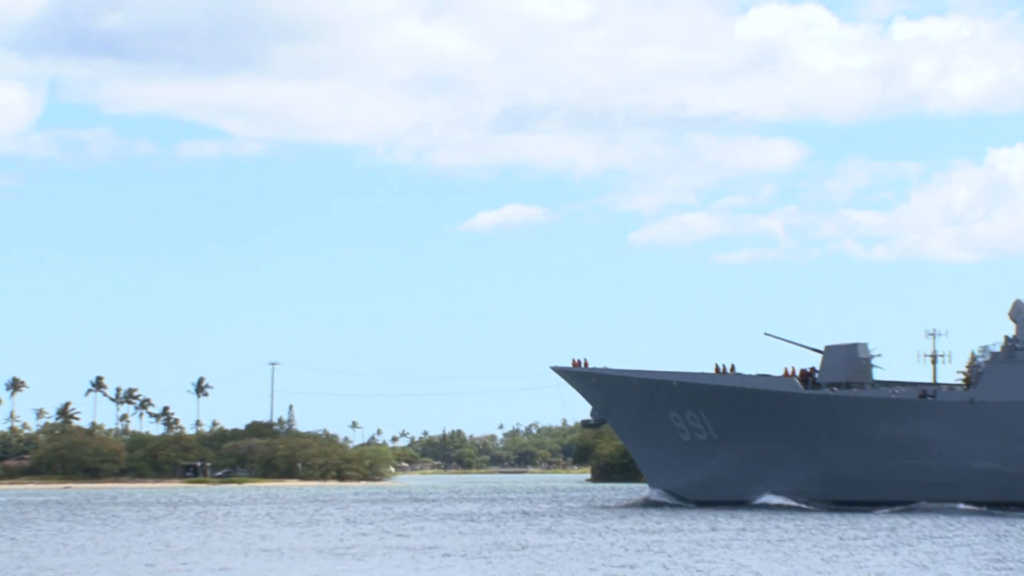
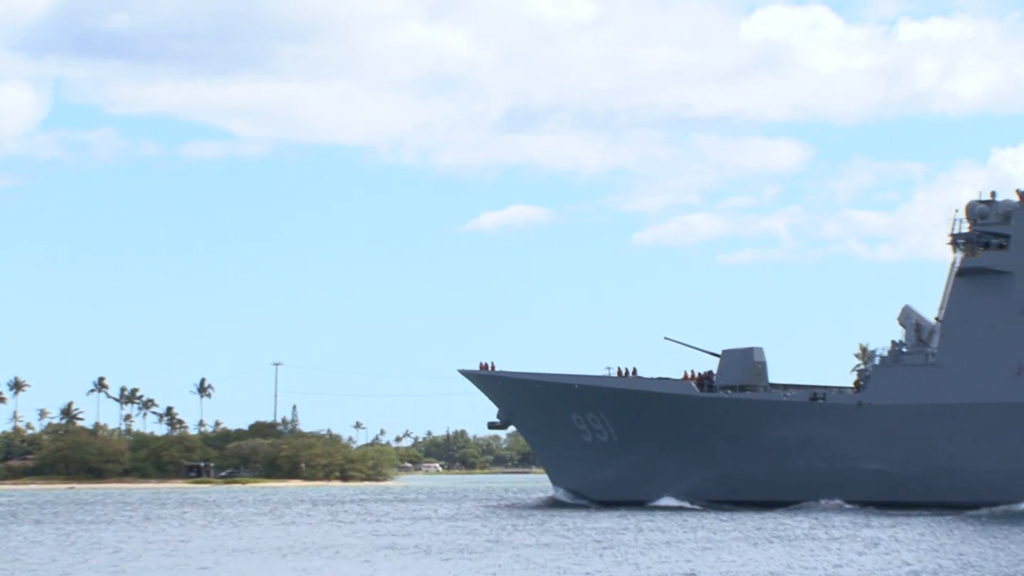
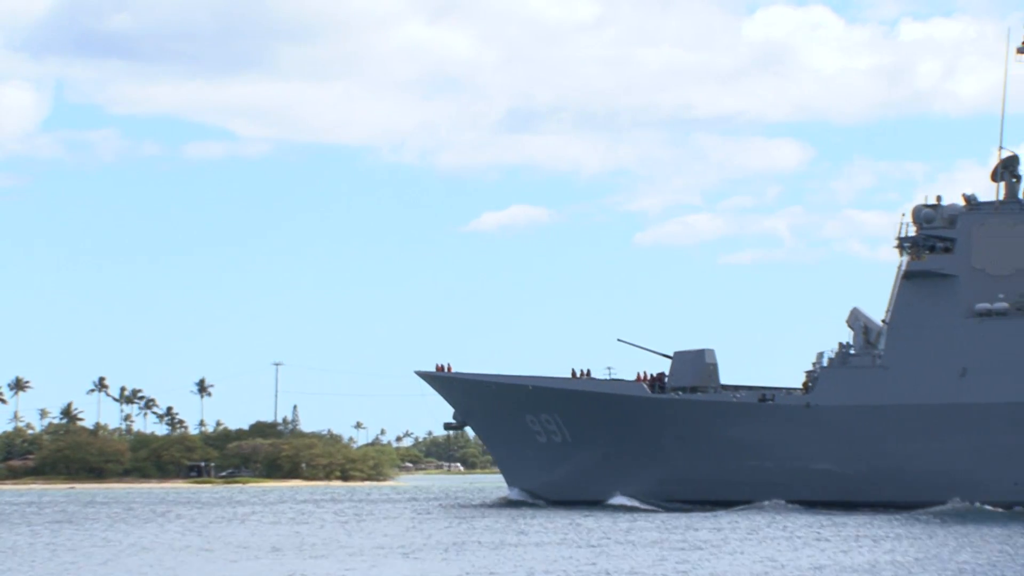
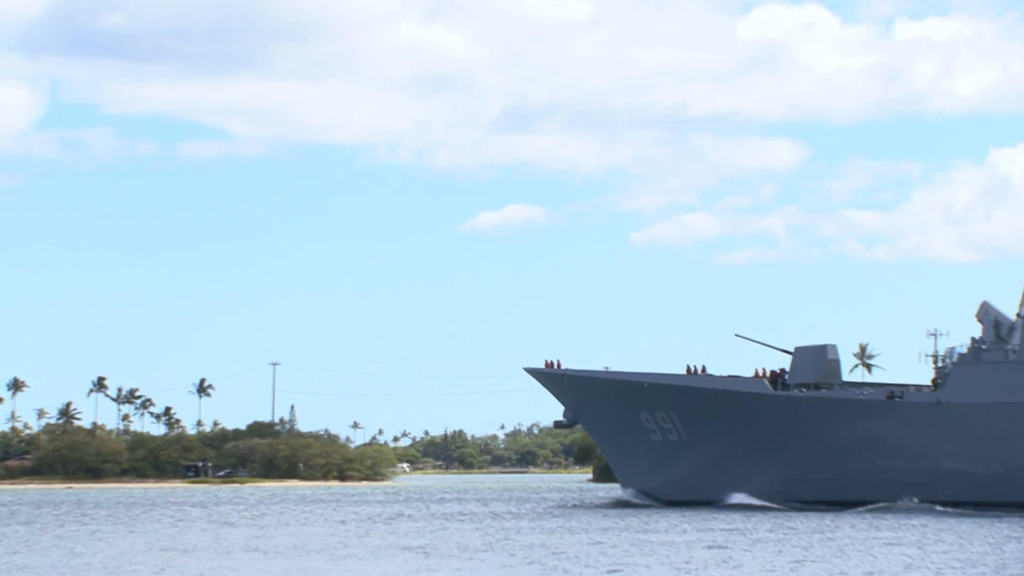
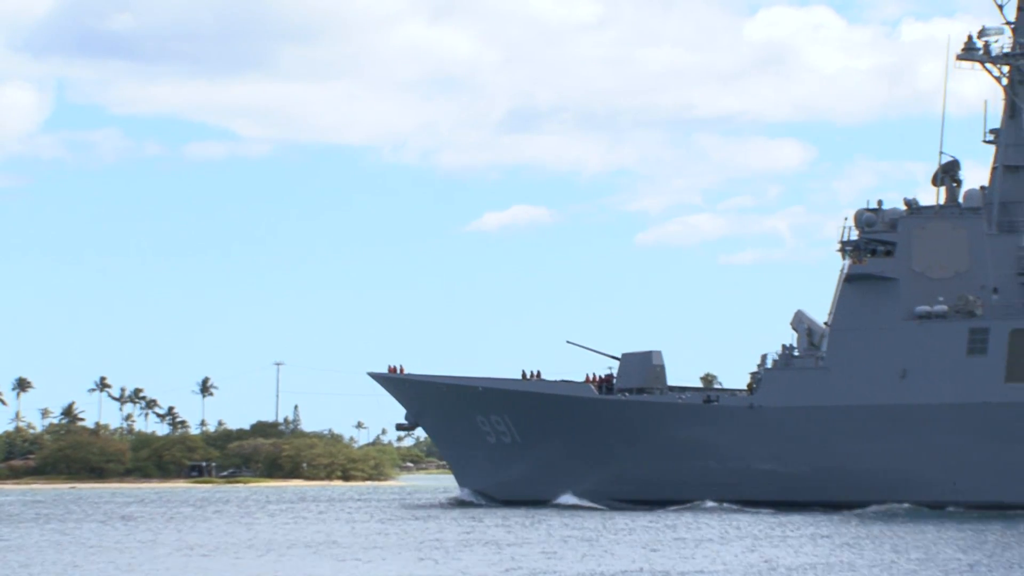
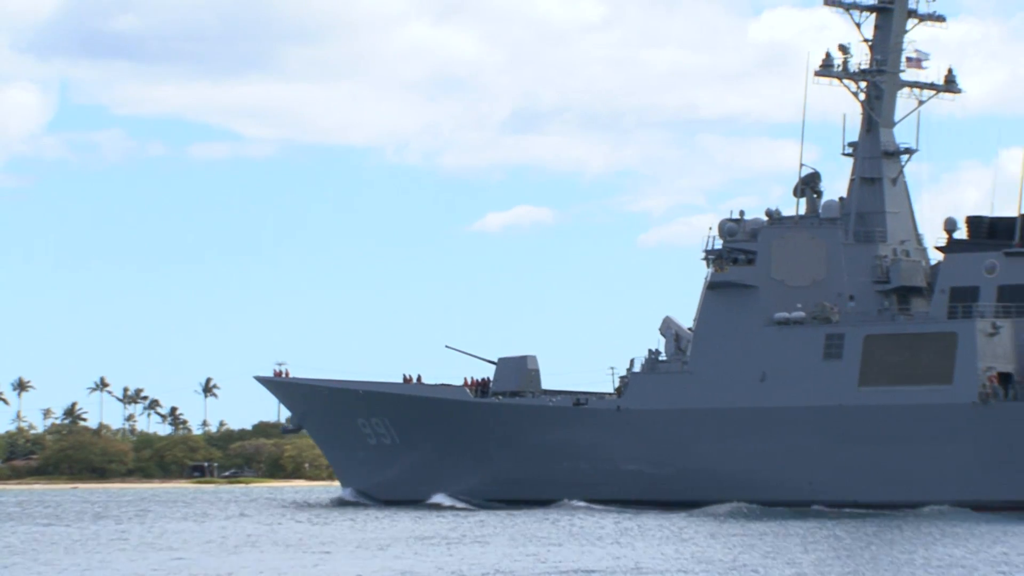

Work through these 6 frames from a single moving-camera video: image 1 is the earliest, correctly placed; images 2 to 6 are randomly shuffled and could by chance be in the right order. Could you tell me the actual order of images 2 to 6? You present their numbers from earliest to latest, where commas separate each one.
4, 2, 3, 5, 6
